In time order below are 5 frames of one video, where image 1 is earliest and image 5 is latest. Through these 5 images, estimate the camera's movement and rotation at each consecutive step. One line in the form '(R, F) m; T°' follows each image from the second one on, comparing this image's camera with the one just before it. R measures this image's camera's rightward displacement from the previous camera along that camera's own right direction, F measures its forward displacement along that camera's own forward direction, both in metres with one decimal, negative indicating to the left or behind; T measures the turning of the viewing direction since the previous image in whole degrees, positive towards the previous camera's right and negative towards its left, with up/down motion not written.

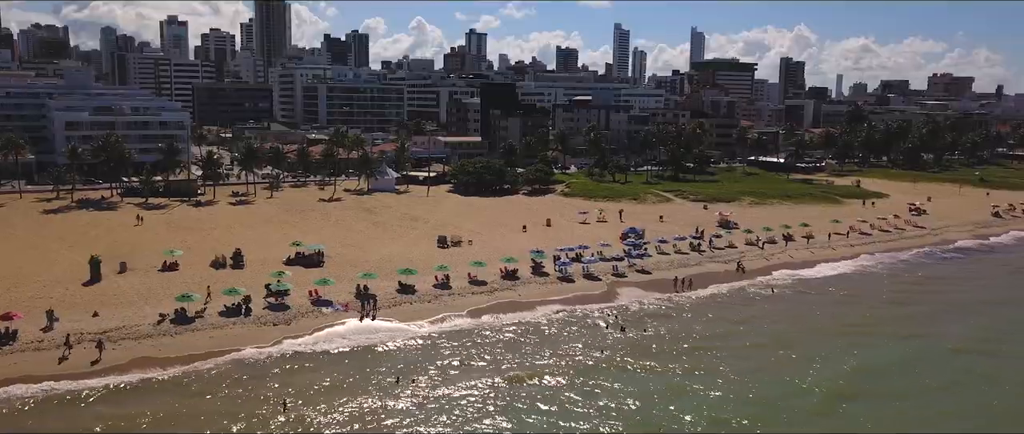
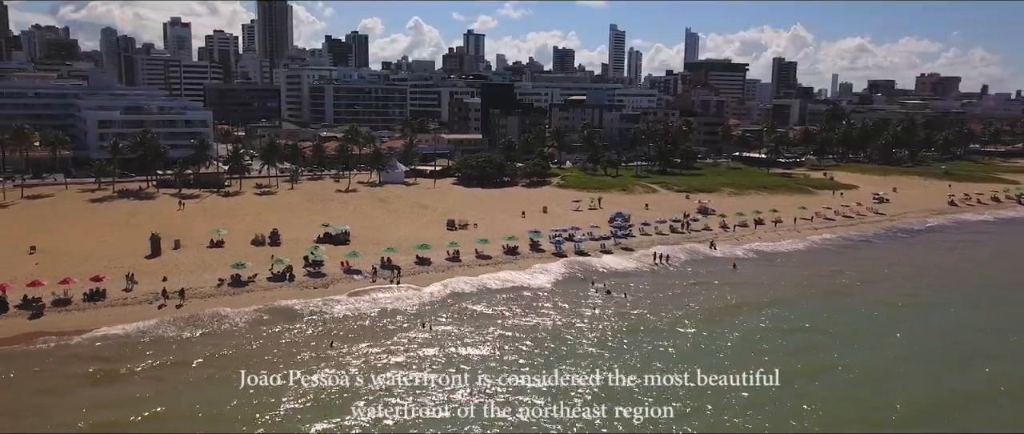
(-0.3, -6.9) m; 0°
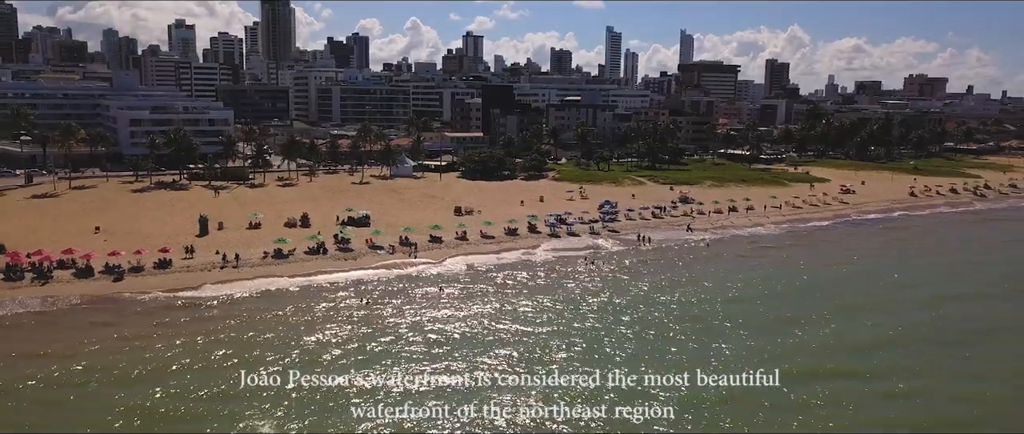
(-0.2, -7.4) m; 0°
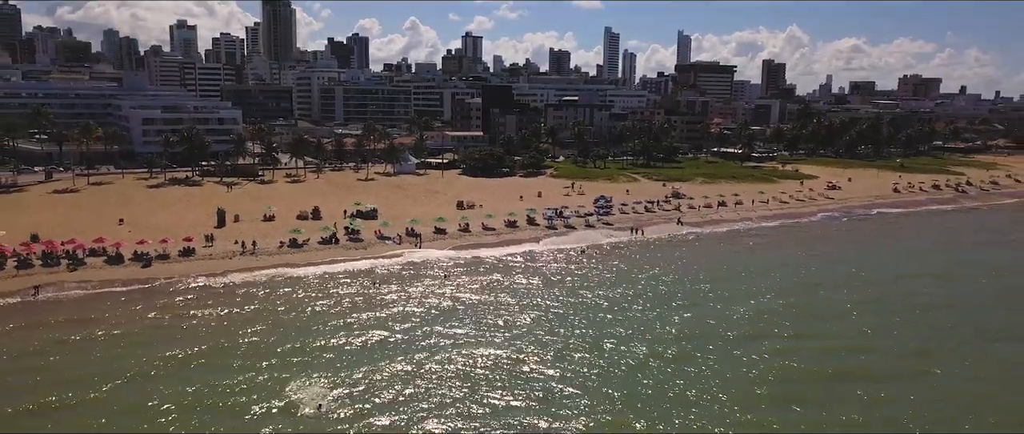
(0.0, -3.5) m; 0°
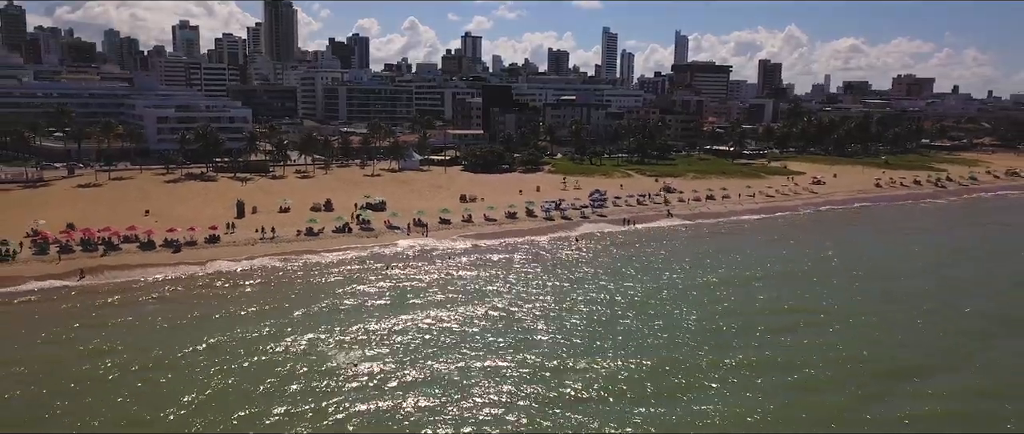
(-0.1, -4.2) m; 0°
